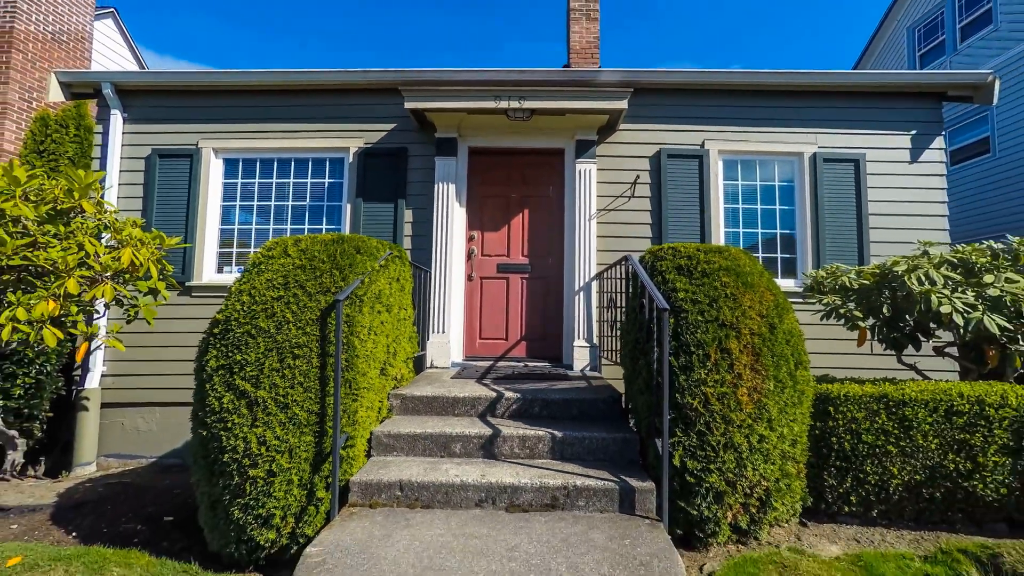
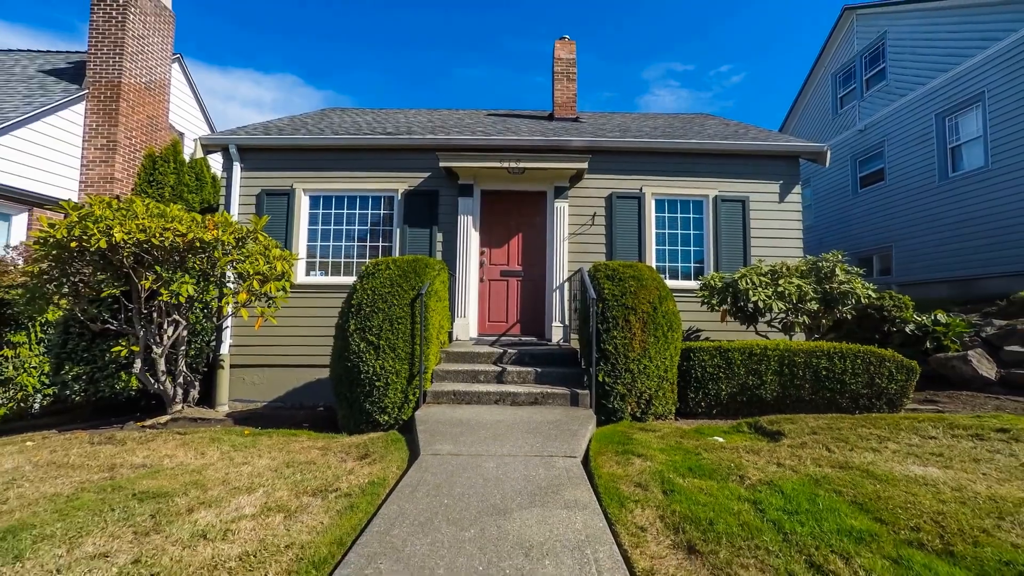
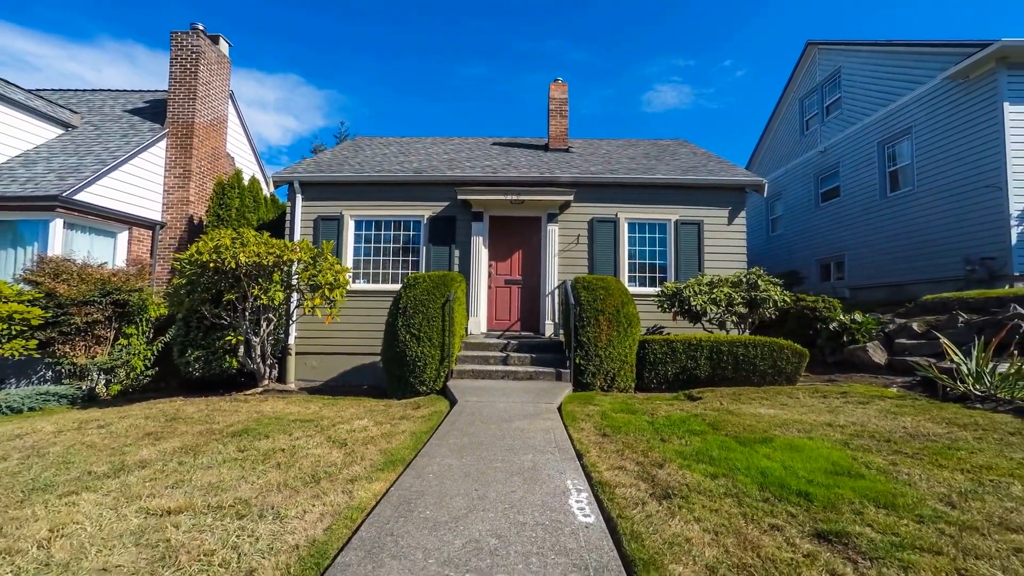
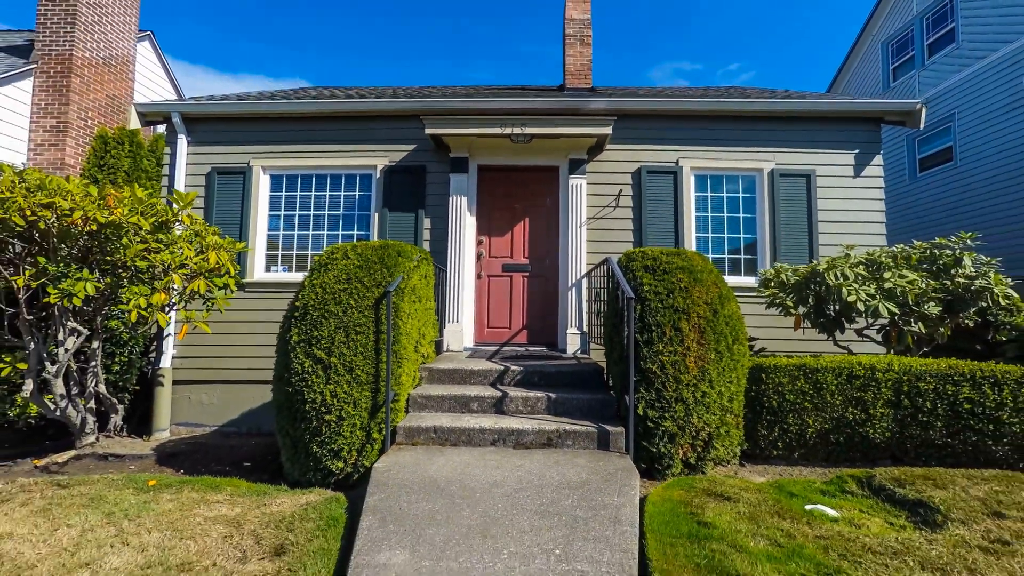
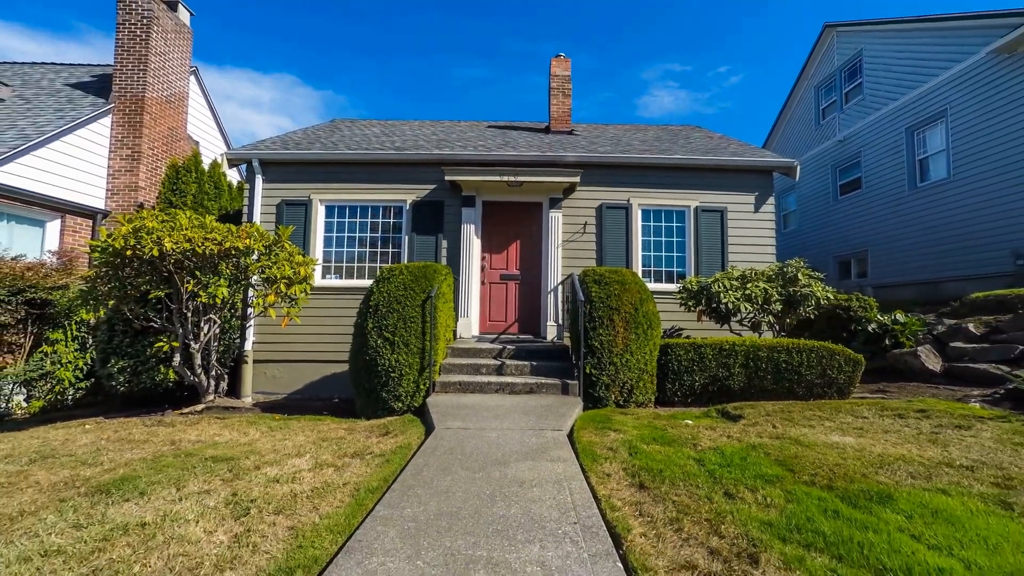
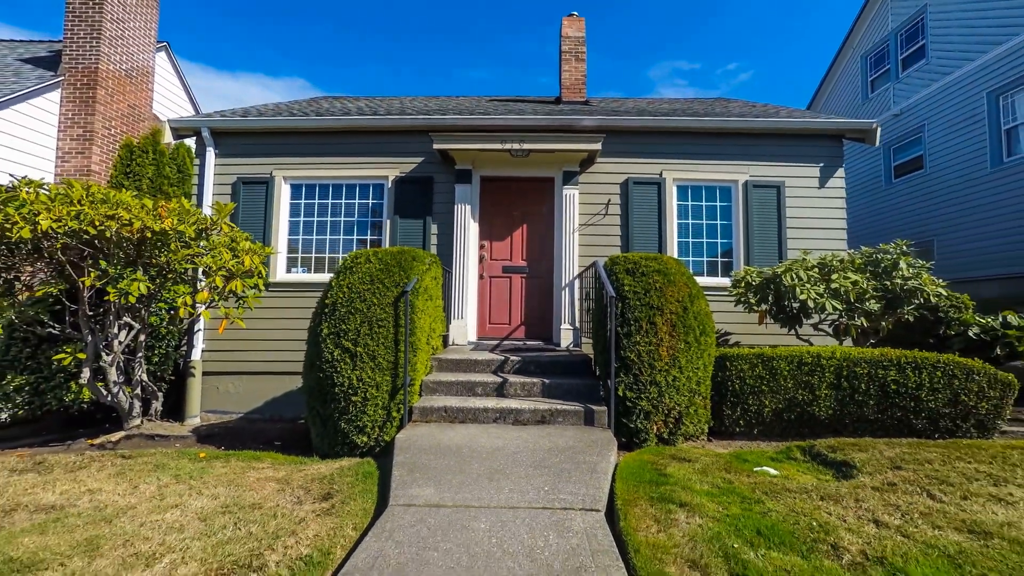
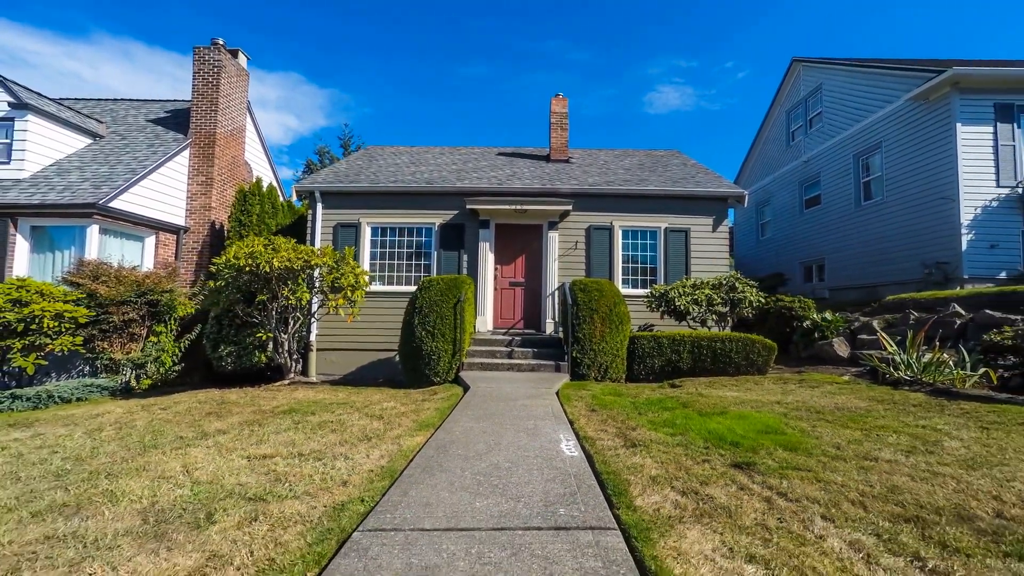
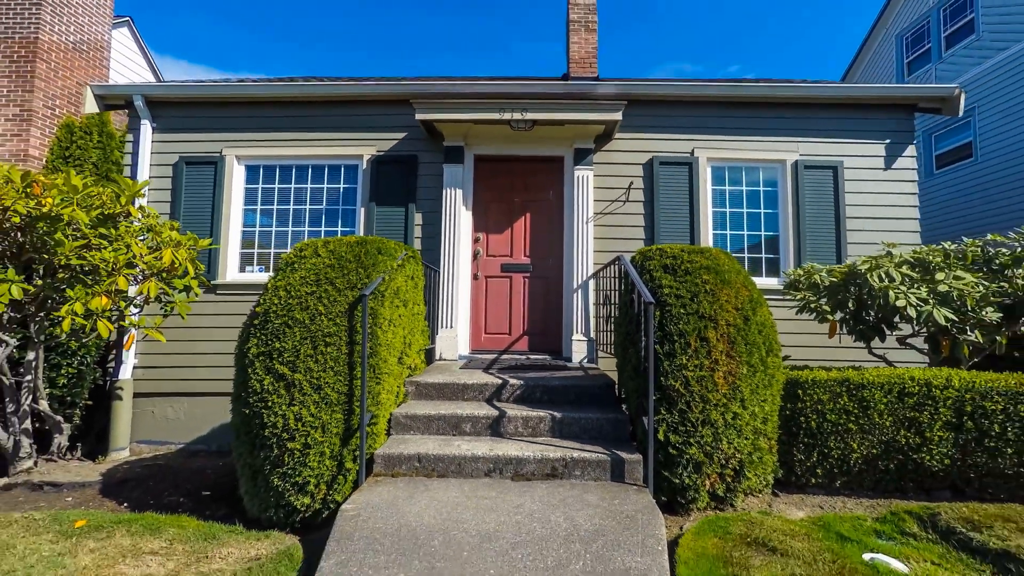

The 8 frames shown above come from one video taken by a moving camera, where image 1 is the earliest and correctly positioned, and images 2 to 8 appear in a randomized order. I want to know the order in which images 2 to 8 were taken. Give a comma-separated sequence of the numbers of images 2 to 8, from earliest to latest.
8, 4, 6, 2, 5, 3, 7
